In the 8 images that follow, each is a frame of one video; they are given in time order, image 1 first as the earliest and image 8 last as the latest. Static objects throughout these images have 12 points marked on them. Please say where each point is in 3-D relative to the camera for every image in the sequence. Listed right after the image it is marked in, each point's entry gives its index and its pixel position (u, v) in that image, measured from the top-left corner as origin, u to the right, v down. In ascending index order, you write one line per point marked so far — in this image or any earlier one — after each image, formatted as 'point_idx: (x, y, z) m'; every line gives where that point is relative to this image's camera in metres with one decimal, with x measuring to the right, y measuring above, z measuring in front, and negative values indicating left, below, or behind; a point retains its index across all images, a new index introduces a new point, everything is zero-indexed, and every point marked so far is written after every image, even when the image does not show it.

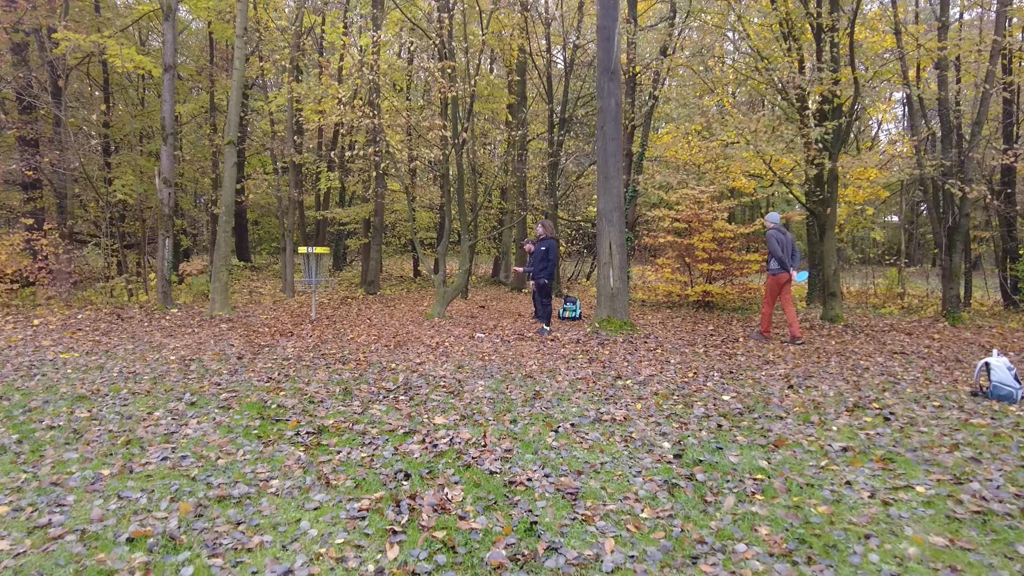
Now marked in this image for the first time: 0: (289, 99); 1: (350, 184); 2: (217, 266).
0: (-4.8, +4.1, +13.9) m
1: (-4.0, +2.6, +16.2) m
2: (-4.9, +0.4, +10.7) m
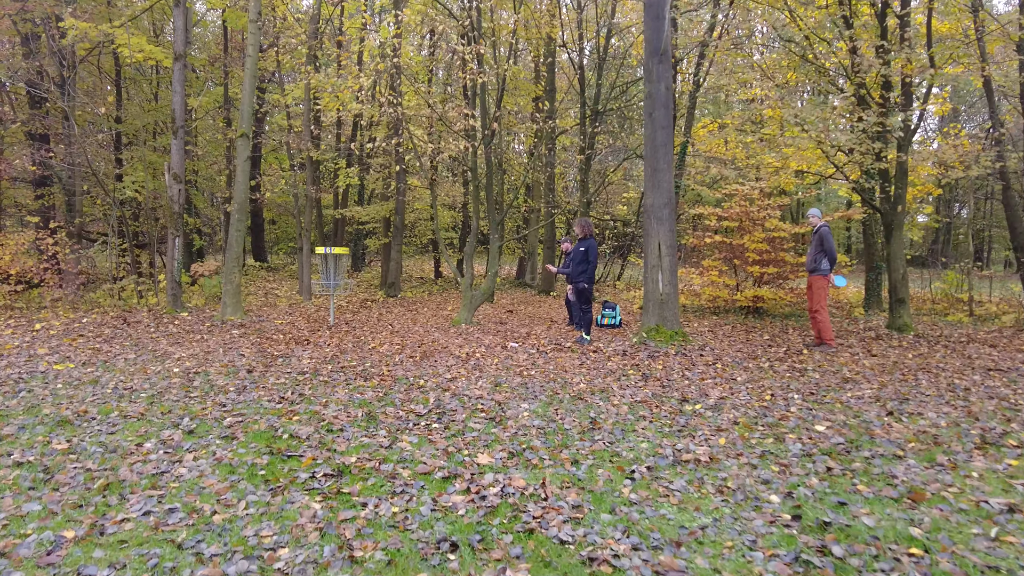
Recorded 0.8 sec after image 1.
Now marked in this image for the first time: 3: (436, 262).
0: (-4.2, +4.0, +13.2) m
1: (-3.4, +2.6, +15.5) m
2: (-4.4, +0.3, +10.0) m
3: (-2.0, +0.7, +17.1) m
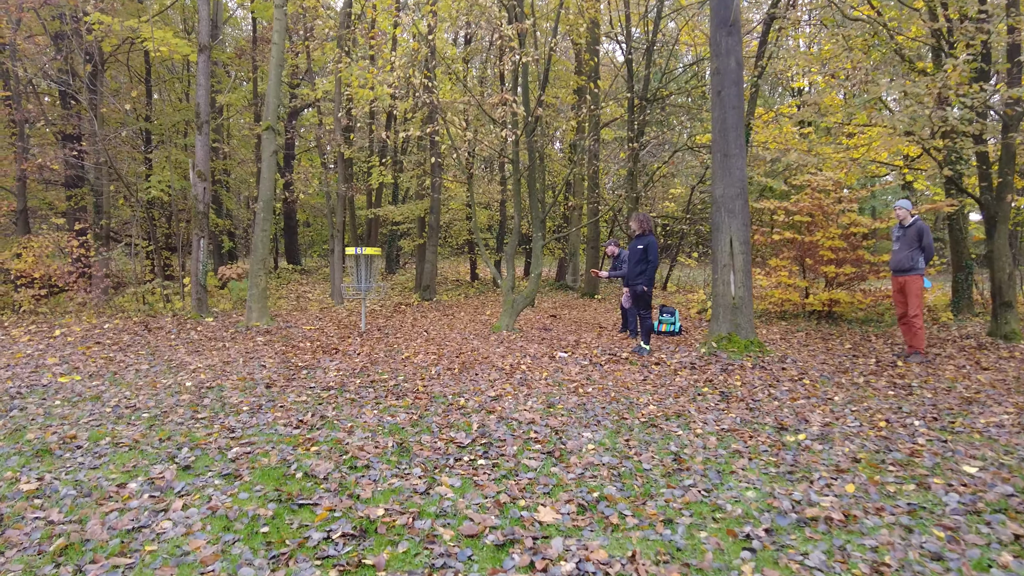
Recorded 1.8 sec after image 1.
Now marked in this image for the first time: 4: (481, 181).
0: (-3.4, +4.0, +12.6) m
1: (-2.5, +2.5, +14.9) m
2: (-3.7, +0.3, +9.4) m
3: (-1.0, +0.6, +16.4) m
4: (-0.6, +2.0, +12.2) m
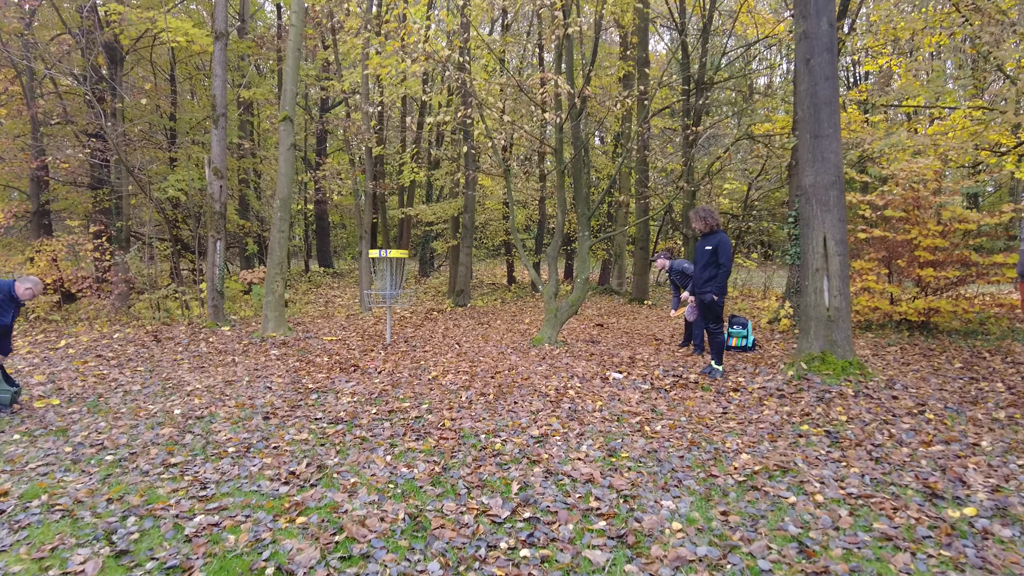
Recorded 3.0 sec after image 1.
0: (-2.7, +3.9, +11.8) m
1: (-1.6, +2.4, +14.0) m
2: (-3.2, +0.2, +8.5) m
3: (-0.1, +0.5, +15.4) m
4: (+0.1, +1.9, +11.2) m
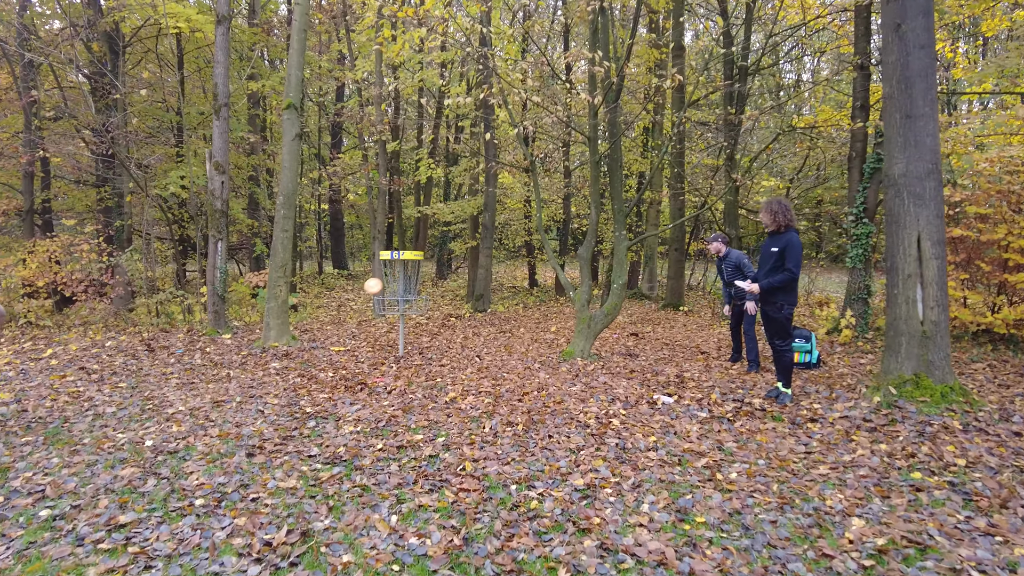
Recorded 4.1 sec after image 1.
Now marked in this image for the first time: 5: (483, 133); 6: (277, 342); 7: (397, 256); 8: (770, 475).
0: (-2.3, +3.8, +11.0) m
1: (-1.2, +2.3, +13.2) m
2: (-2.9, +0.1, +7.8) m
3: (+0.4, +0.4, +14.6) m
4: (+0.5, +1.9, +10.4) m
5: (-0.5, +2.5, +10.3) m
6: (-2.8, -0.6, +7.7) m
7: (-1.4, +0.4, +8.0) m
8: (+1.4, -1.0, +3.4) m
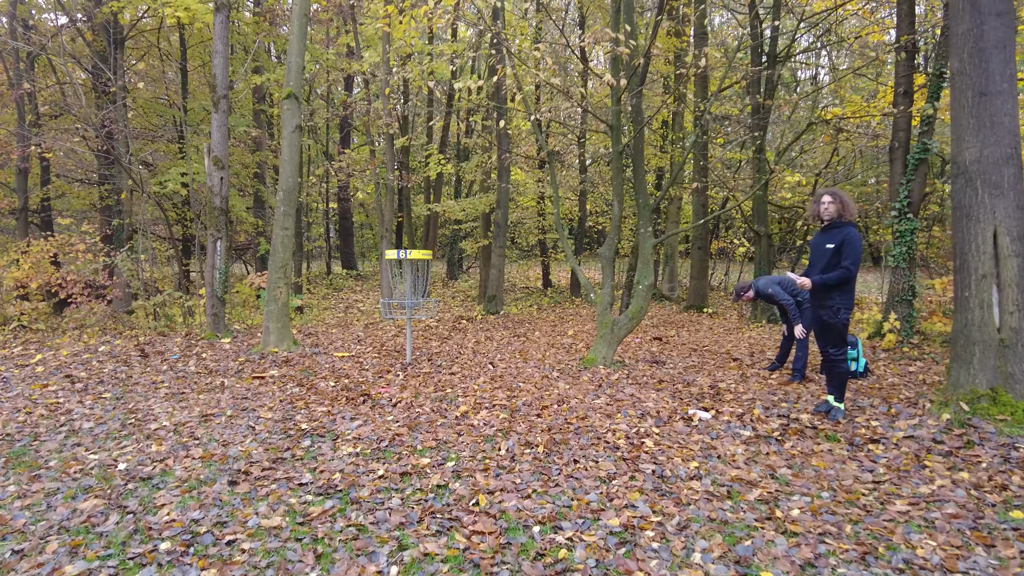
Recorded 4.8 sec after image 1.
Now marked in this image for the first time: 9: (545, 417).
0: (-2.1, +3.8, +10.5) m
1: (-0.9, +2.3, +12.7) m
2: (-2.7, +0.1, +7.3) m
3: (+0.7, +0.4, +14.0) m
4: (+0.7, +1.9, +9.9) m
5: (-0.3, +2.5, +9.8) m
6: (-2.6, -0.7, +7.3) m
7: (-1.2, +0.4, +7.6) m
8: (+1.5, -1.0, +2.9) m
9: (+0.2, -0.9, +4.4) m
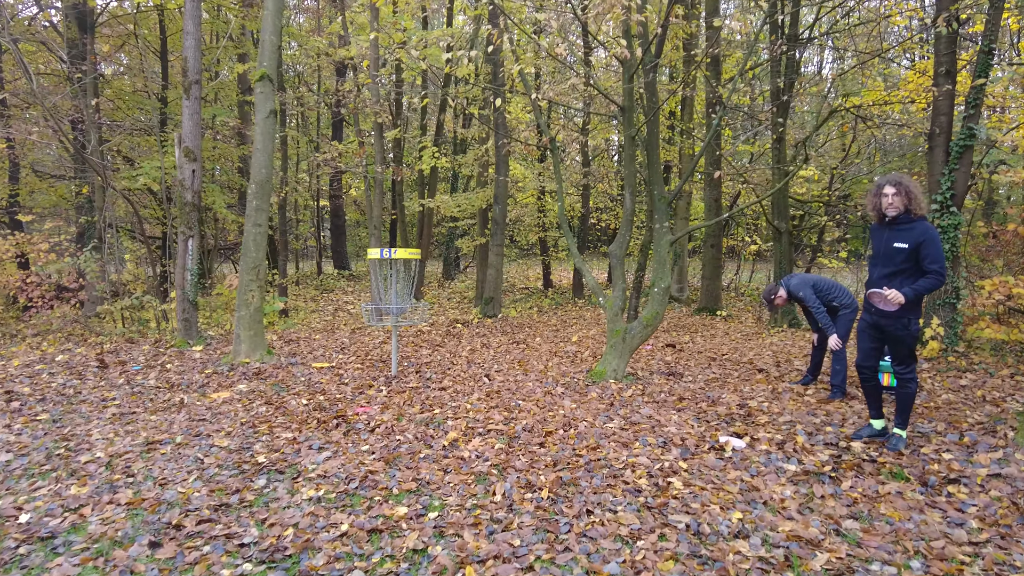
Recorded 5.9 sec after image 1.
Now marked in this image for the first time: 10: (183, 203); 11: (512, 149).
0: (-2.1, +3.8, +9.8) m
1: (-0.9, +2.3, +12.0) m
2: (-2.7, +0.1, +6.6) m
3: (+0.7, +0.4, +13.3) m
4: (+0.7, +1.8, +9.2) m
5: (-0.3, +2.4, +9.1) m
6: (-2.6, -0.7, +6.5) m
7: (-1.3, +0.4, +6.8) m
8: (+1.5, -1.0, +2.2) m
9: (+0.2, -0.9, +3.7) m
10: (-4.0, +1.0, +7.9) m
11: (0.0, +2.1, +9.9) m
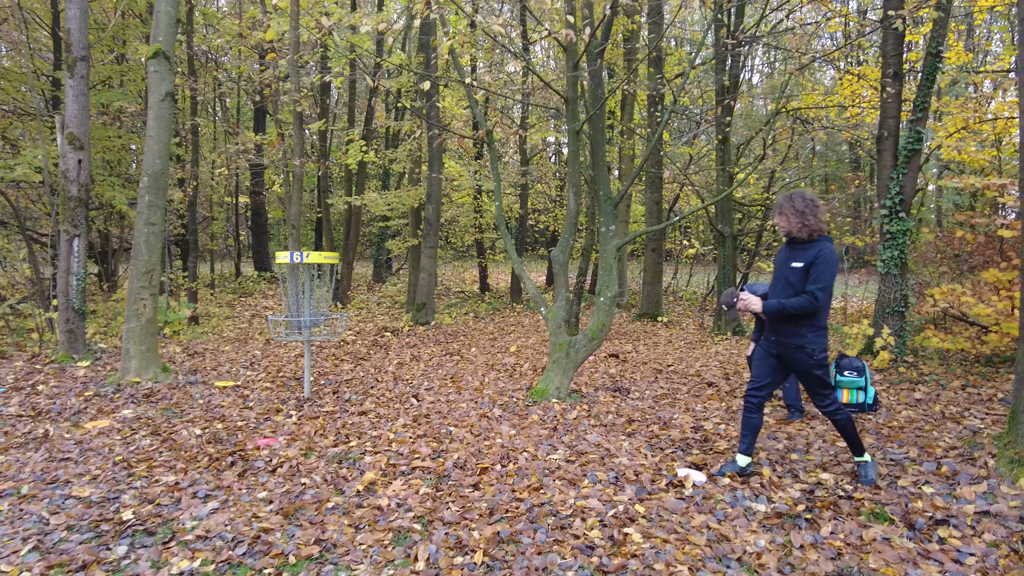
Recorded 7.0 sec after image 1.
0: (-3.0, +3.7, +9.0) m
1: (-2.1, +2.2, +11.2) m
2: (-3.3, 0.0, +5.8) m
3: (-0.6, +0.3, +12.8) m
4: (-0.2, +1.8, +8.6) m
5: (-1.1, +2.4, +8.5) m
6: (-3.3, -0.8, +5.7) m
7: (-1.9, +0.3, +6.1) m
8: (+1.3, -1.1, +1.8) m
9: (-0.1, -1.0, +3.1) m
10: (-4.7, +1.0, +6.9) m
11: (-0.9, +2.0, +9.3) m
